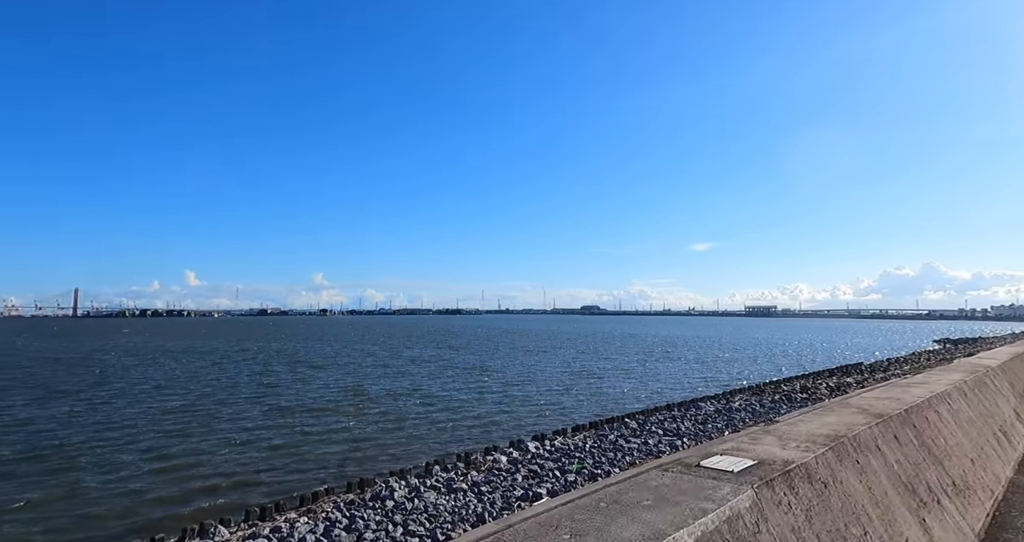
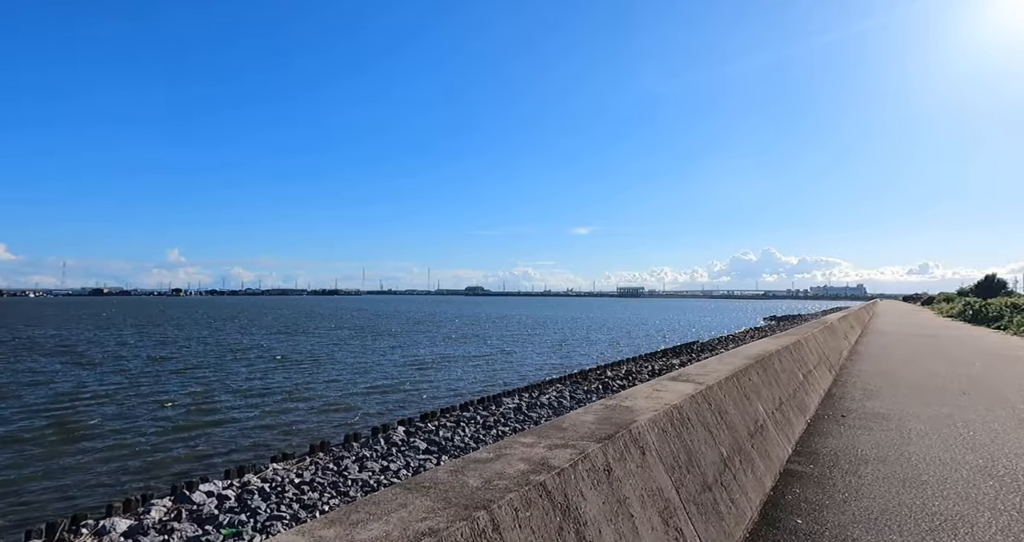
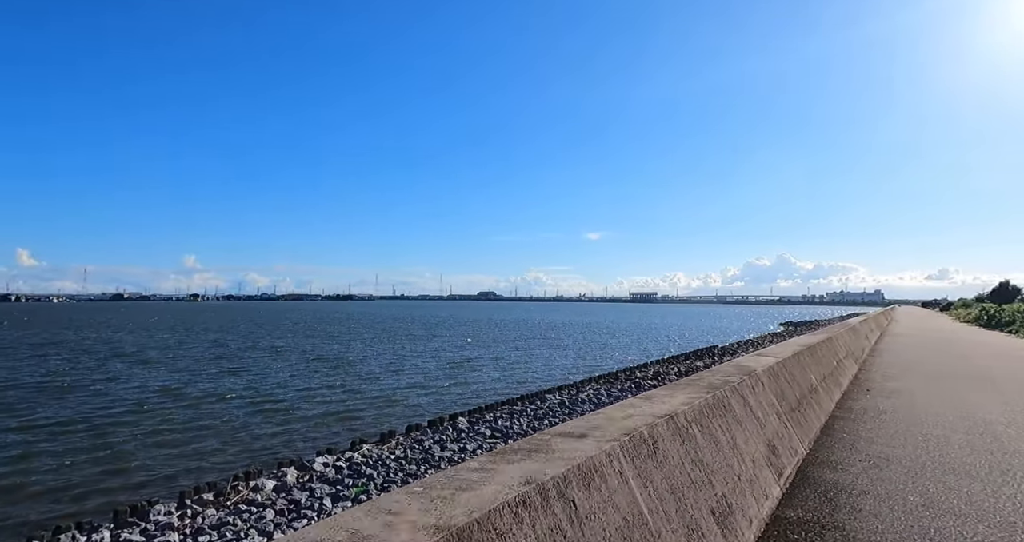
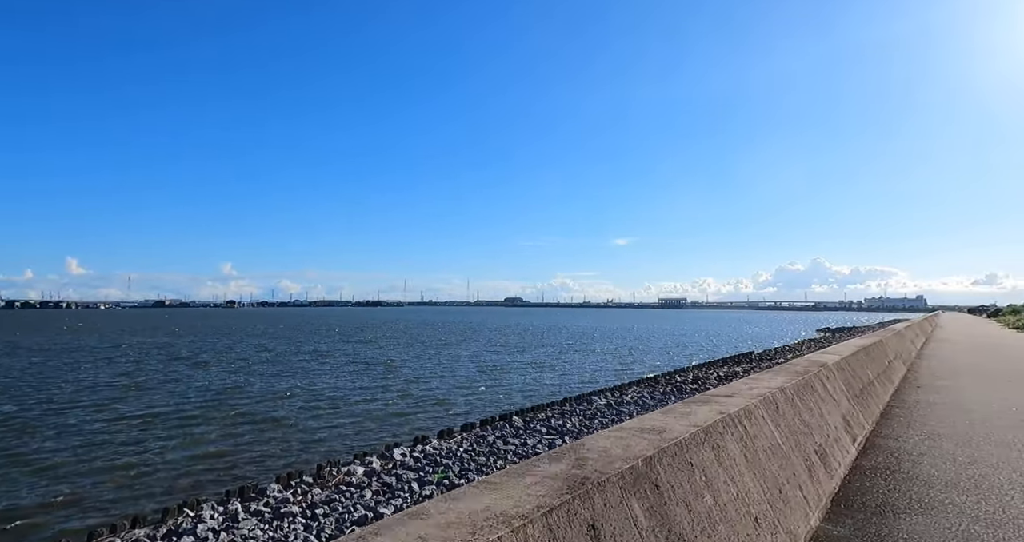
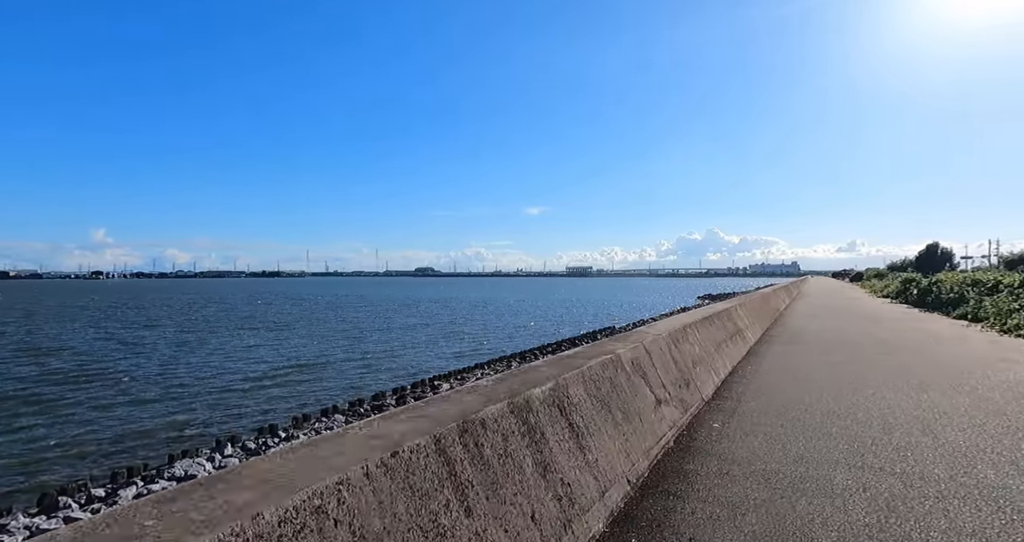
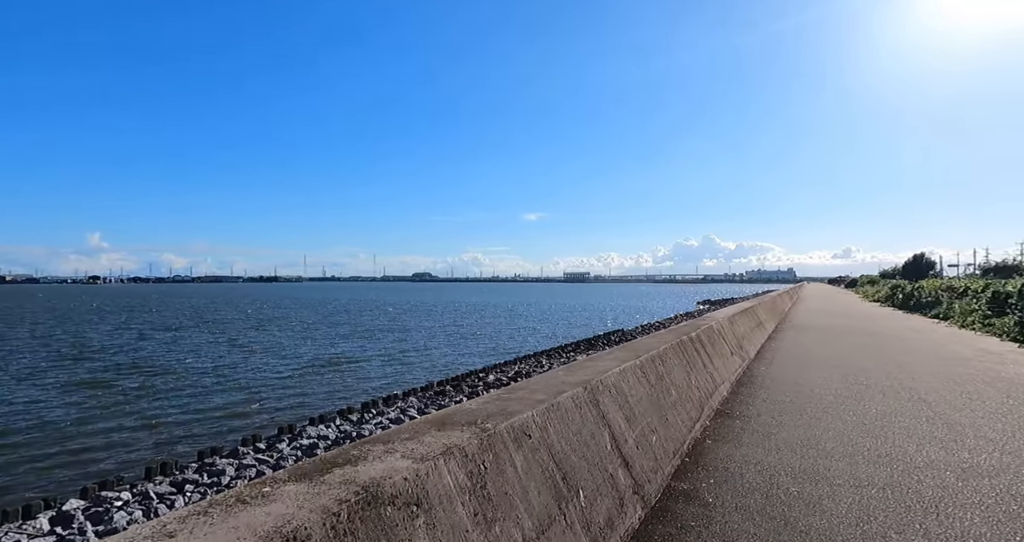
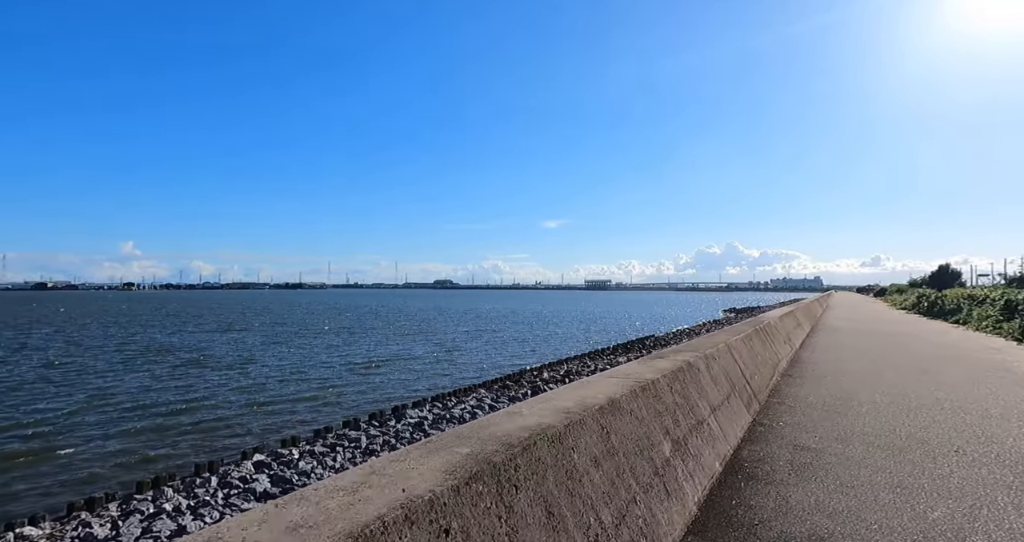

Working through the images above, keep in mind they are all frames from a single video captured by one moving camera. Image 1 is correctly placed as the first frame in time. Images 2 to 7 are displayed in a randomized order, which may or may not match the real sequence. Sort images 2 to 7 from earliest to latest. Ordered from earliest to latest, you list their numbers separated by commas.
4, 3, 2, 7, 6, 5
